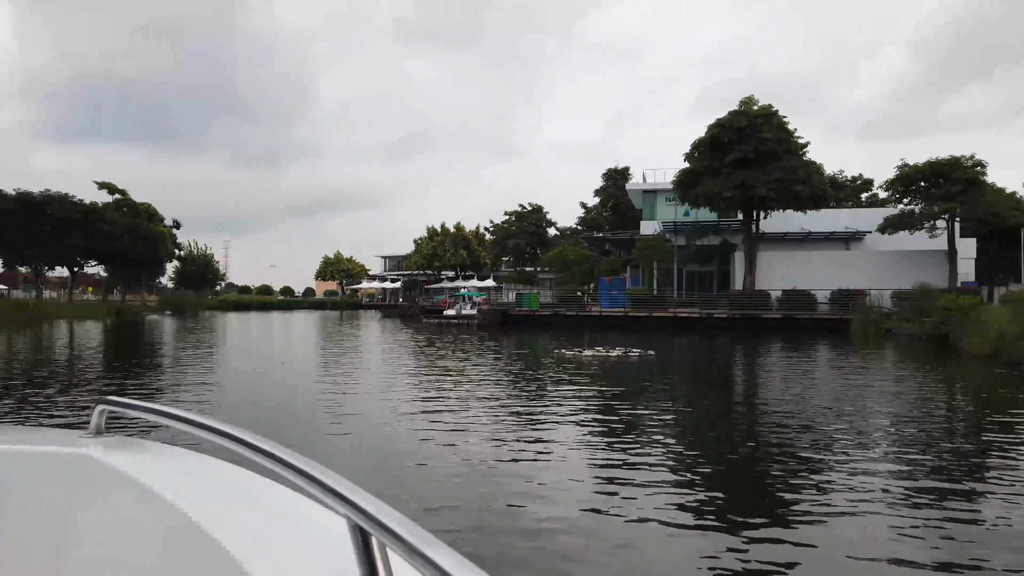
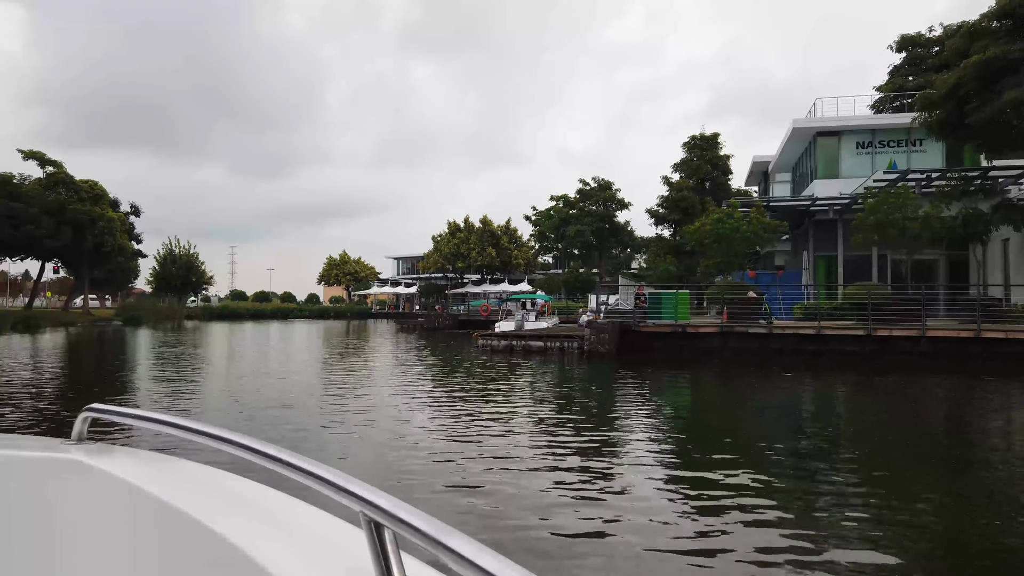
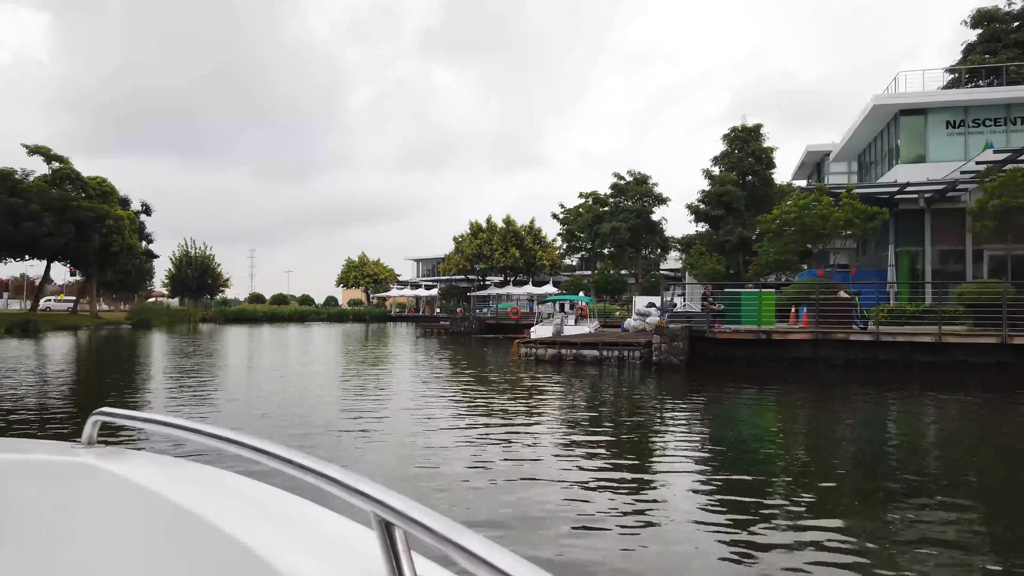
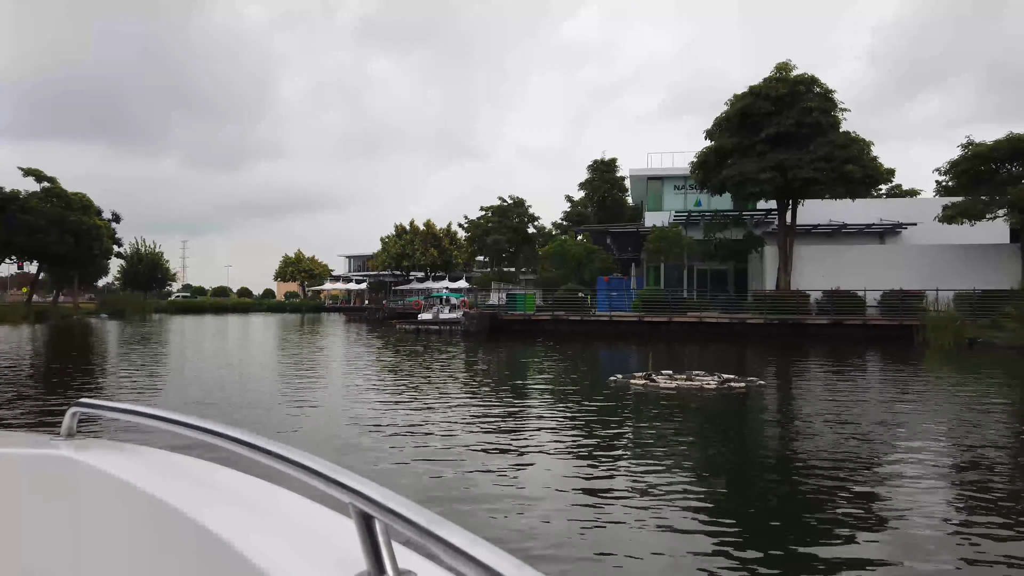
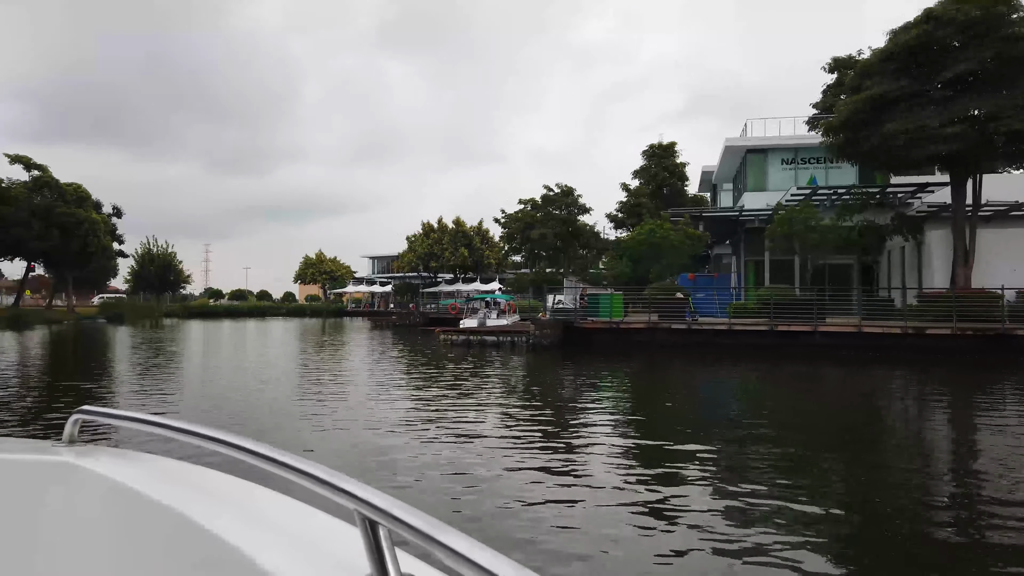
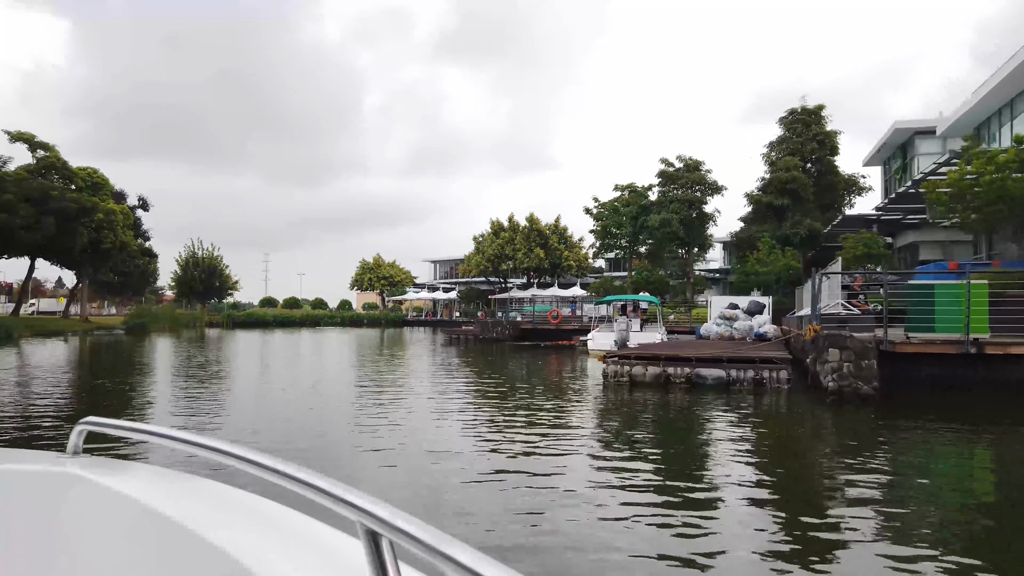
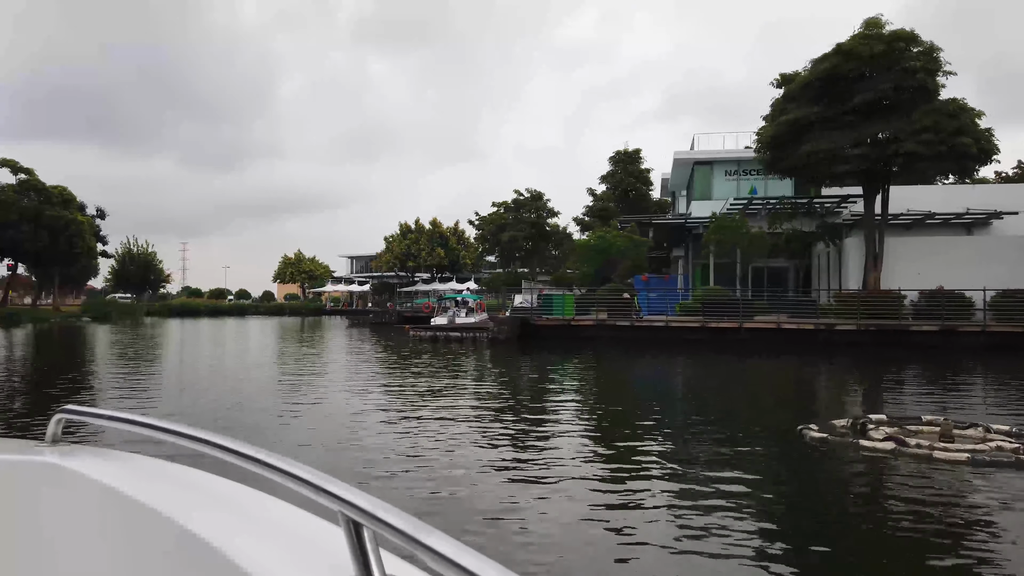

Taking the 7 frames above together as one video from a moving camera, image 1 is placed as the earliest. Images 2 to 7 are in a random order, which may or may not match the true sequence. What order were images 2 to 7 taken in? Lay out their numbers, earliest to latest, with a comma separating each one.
4, 7, 5, 2, 3, 6
